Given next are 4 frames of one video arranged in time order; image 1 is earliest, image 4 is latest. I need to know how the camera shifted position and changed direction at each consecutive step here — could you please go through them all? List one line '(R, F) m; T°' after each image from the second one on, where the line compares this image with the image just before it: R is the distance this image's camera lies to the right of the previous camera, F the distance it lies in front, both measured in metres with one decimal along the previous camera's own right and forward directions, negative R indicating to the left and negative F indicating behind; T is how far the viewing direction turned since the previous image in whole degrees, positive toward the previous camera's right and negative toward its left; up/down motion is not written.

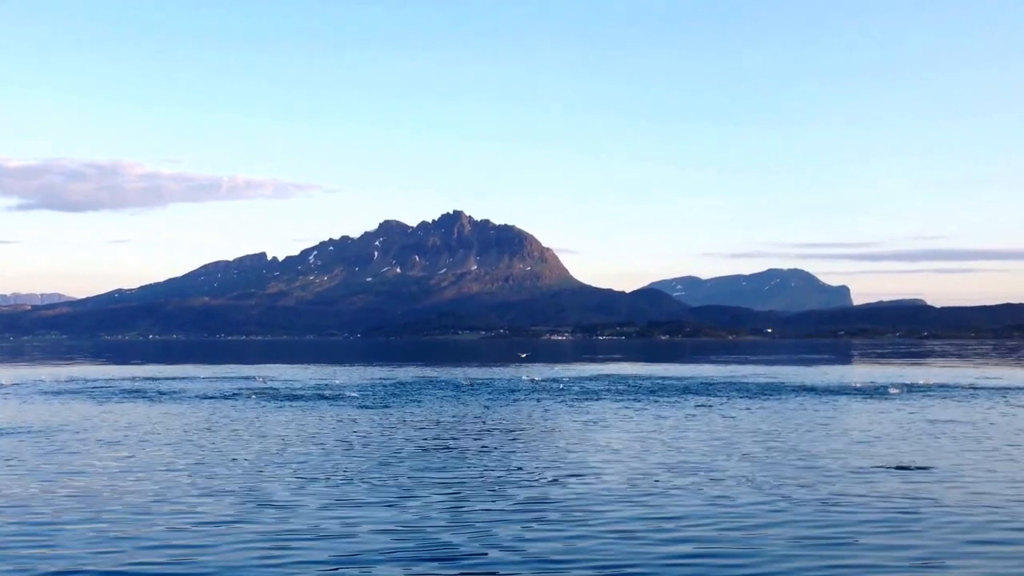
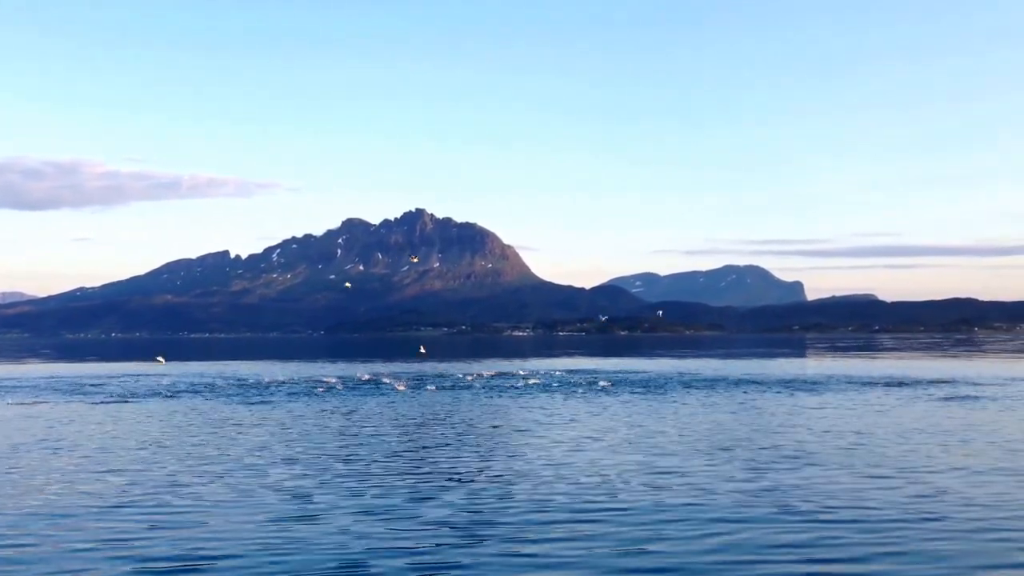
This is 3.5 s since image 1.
(-0.7, -1.2) m; +3°
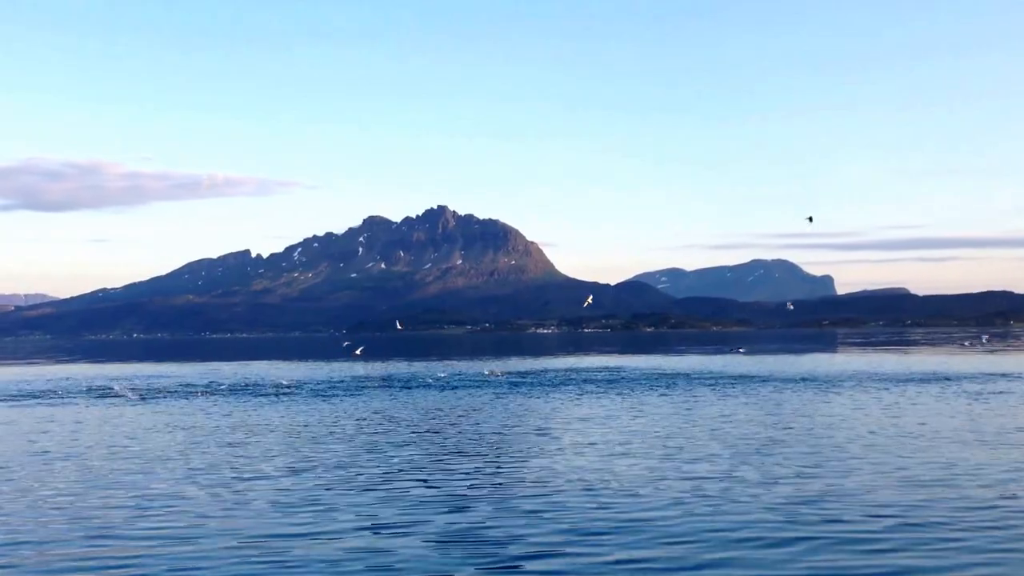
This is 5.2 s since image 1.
(+0.1, +1.2) m; -2°
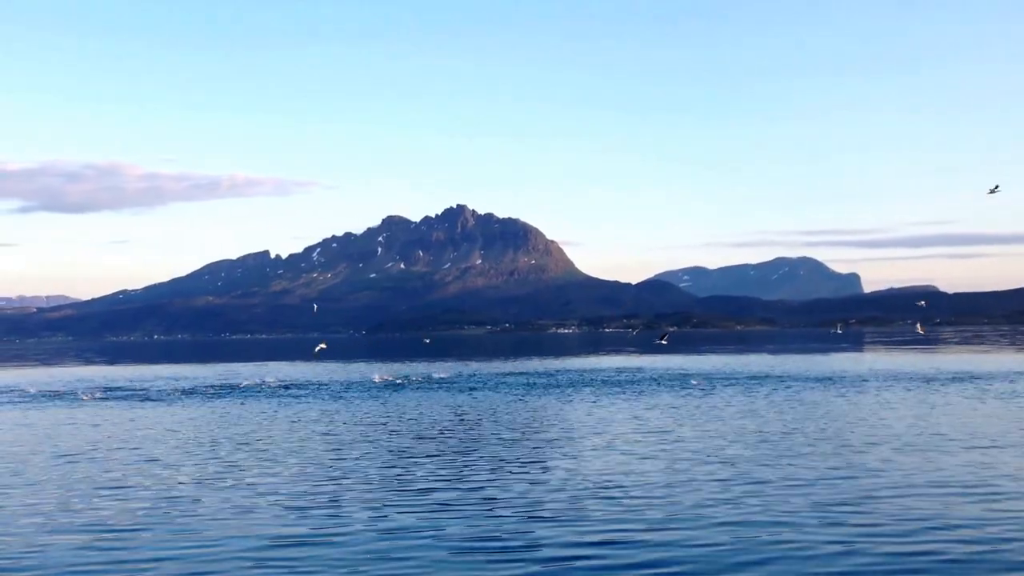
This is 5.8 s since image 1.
(+0.2, +0.8) m; -1°
